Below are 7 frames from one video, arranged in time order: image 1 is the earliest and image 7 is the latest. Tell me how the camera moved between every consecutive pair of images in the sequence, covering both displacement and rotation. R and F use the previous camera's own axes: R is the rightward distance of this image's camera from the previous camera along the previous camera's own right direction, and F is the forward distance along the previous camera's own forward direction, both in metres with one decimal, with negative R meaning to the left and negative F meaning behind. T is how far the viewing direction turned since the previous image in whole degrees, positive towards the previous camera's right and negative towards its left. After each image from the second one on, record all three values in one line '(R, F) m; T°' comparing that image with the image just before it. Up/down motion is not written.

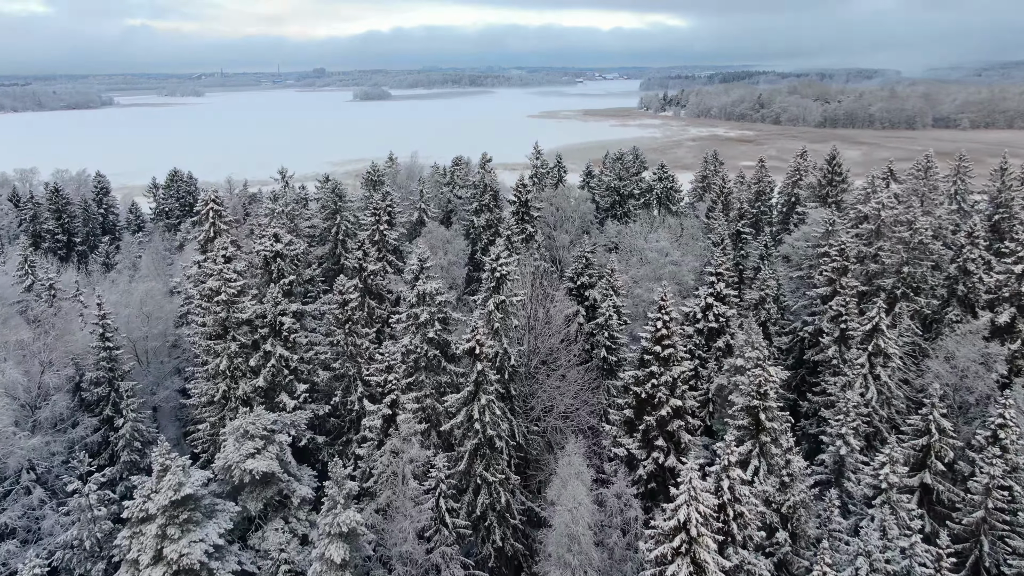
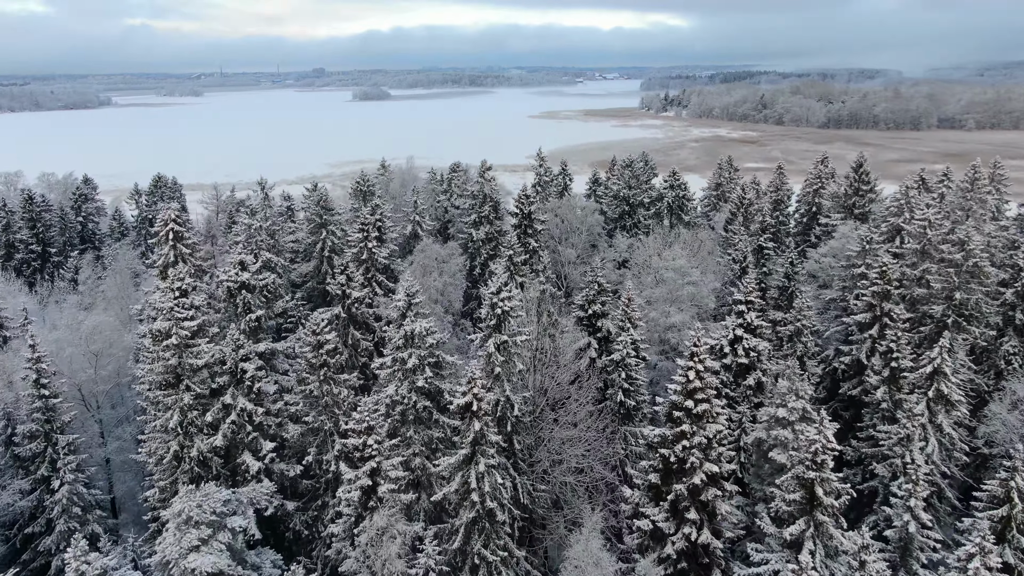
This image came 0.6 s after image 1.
(-0.1, +3.9) m; 0°
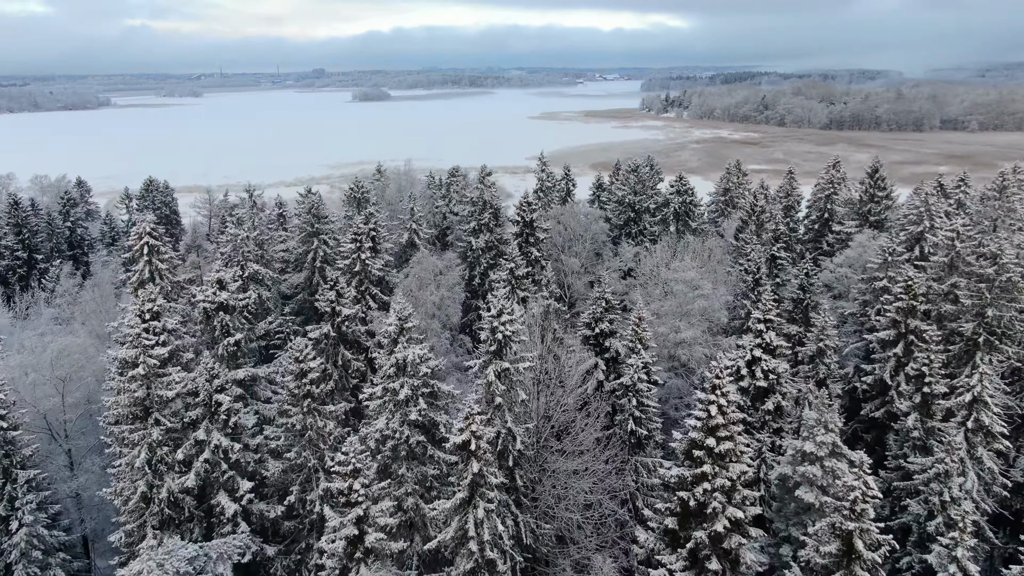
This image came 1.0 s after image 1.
(0.0, +2.0) m; 0°
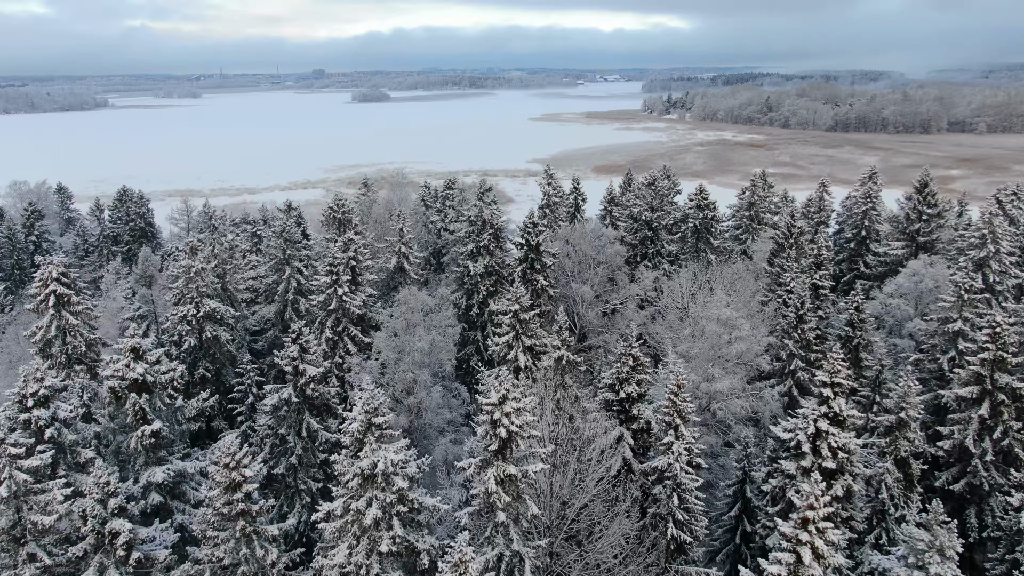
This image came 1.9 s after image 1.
(-0.1, +5.4) m; 0°
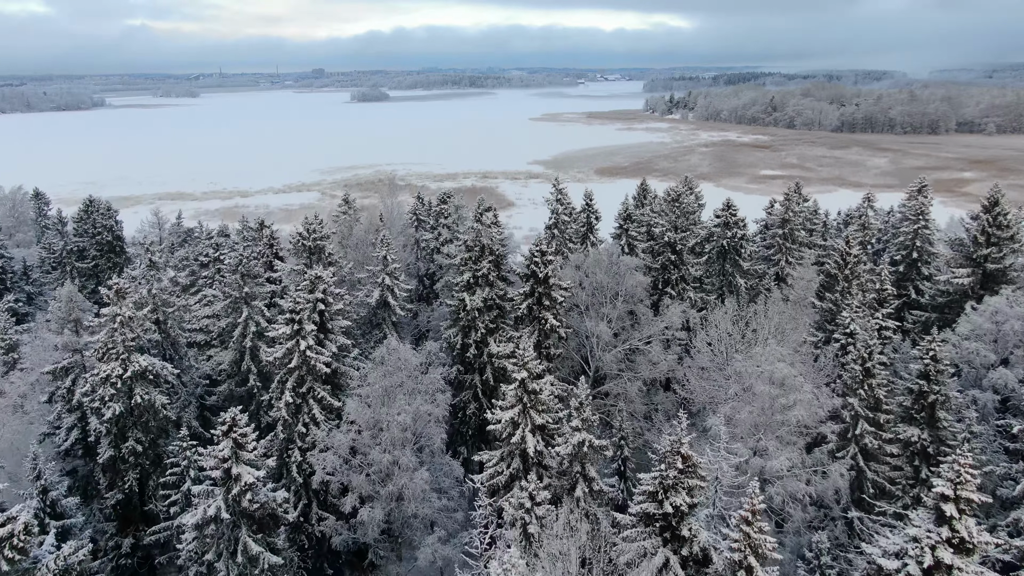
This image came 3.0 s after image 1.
(-0.1, +5.9) m; 0°
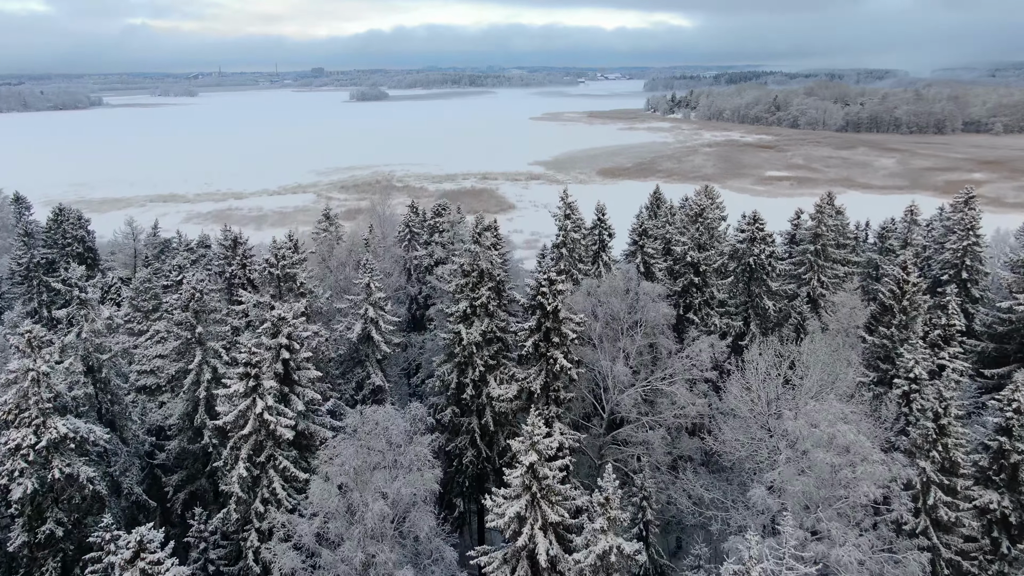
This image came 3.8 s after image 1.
(-0.1, +4.5) m; 0°
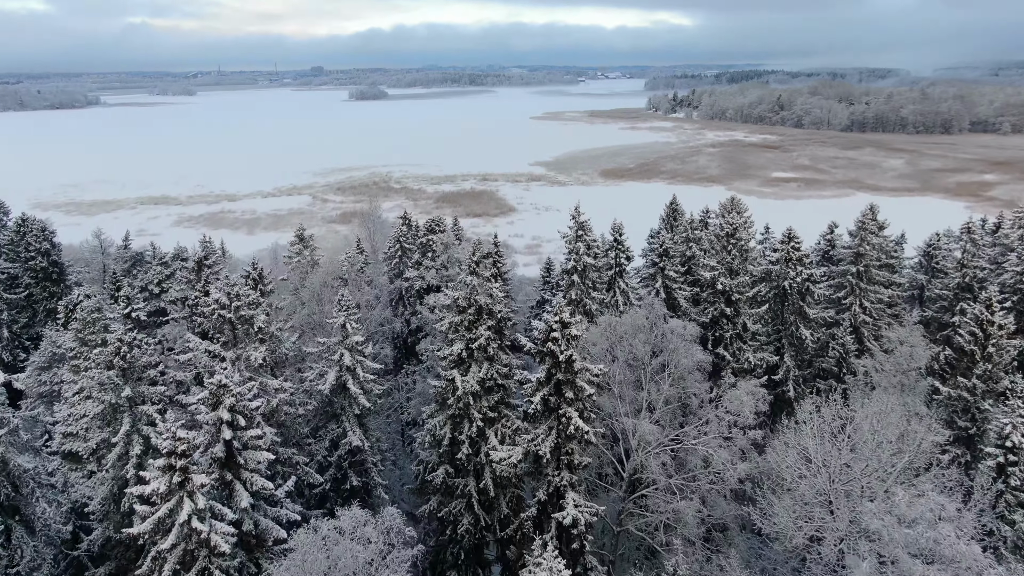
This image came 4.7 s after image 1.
(-0.1, +4.7) m; 0°
